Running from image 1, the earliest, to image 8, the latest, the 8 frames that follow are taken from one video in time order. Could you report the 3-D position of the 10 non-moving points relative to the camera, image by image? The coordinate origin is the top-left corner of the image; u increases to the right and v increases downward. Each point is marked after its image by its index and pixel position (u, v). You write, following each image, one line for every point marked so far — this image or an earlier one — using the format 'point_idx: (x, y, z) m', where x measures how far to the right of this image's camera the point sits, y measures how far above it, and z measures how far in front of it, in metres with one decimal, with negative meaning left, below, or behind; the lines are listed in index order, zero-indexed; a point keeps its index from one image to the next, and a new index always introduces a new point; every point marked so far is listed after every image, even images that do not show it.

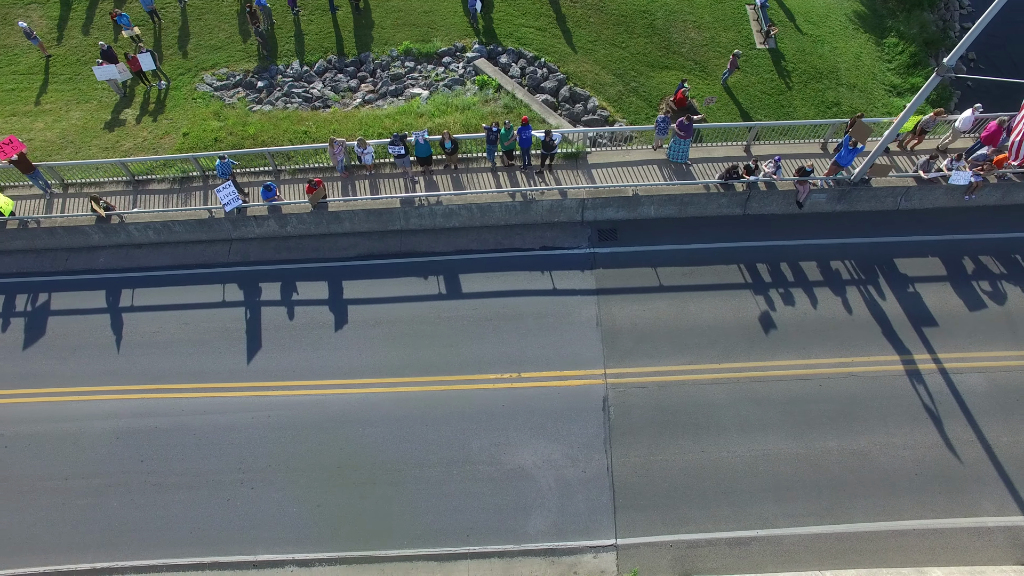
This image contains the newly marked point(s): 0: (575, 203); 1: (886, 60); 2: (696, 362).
0: (+1.1, +1.6, +12.6) m
1: (+10.4, +6.4, +18.4) m
2: (+3.1, -1.2, +11.4) m
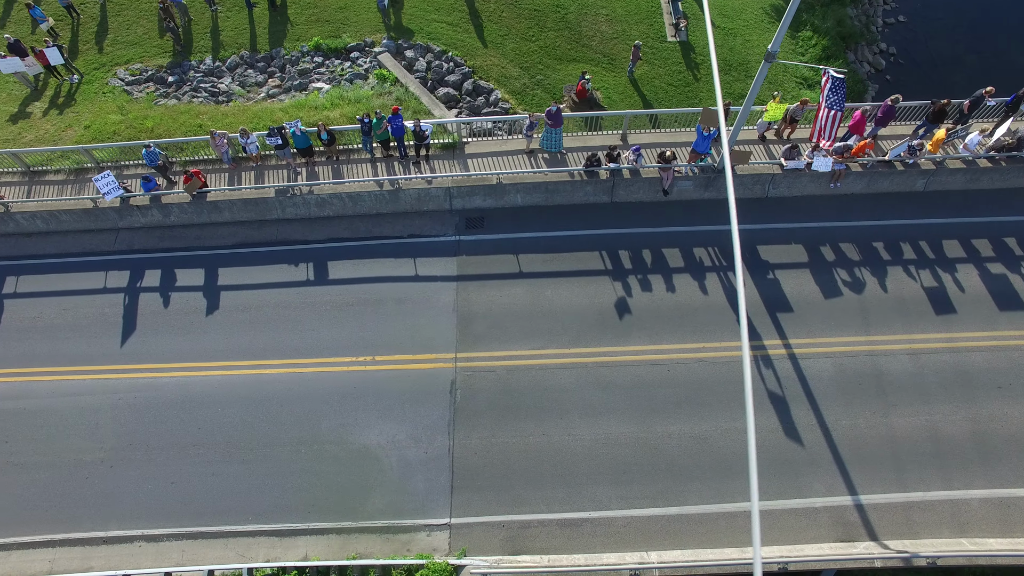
0: (-1.4, +1.8, +12.8) m
1: (+8.1, +6.6, +18.5) m
2: (+0.6, -1.0, +11.6) m
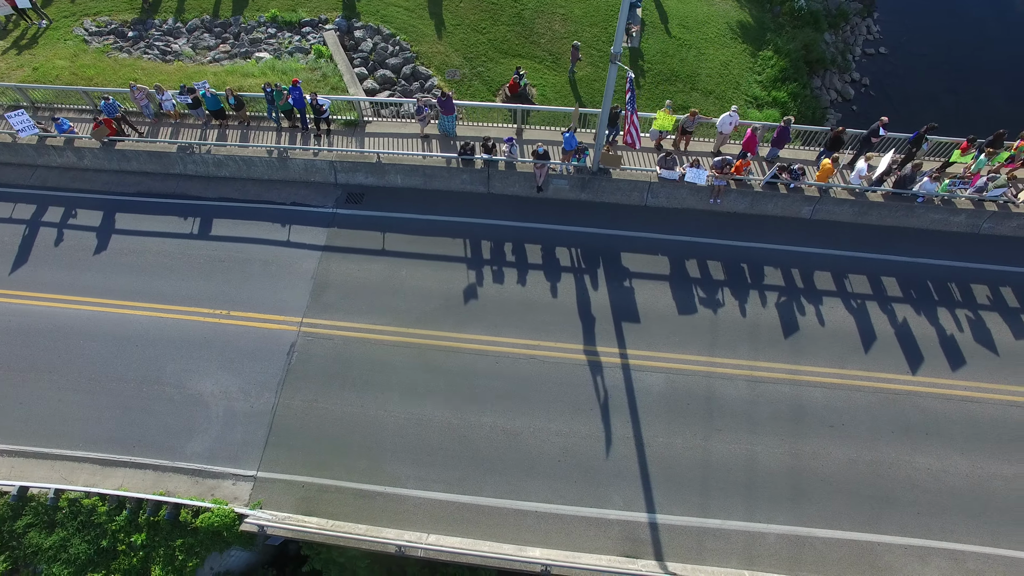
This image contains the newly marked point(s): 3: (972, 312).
0: (-3.7, +2.4, +13.2) m
1: (+6.7, +5.9, +18.1) m
2: (-2.2, -0.6, +11.8) m
3: (+8.2, -0.4, +11.7) m
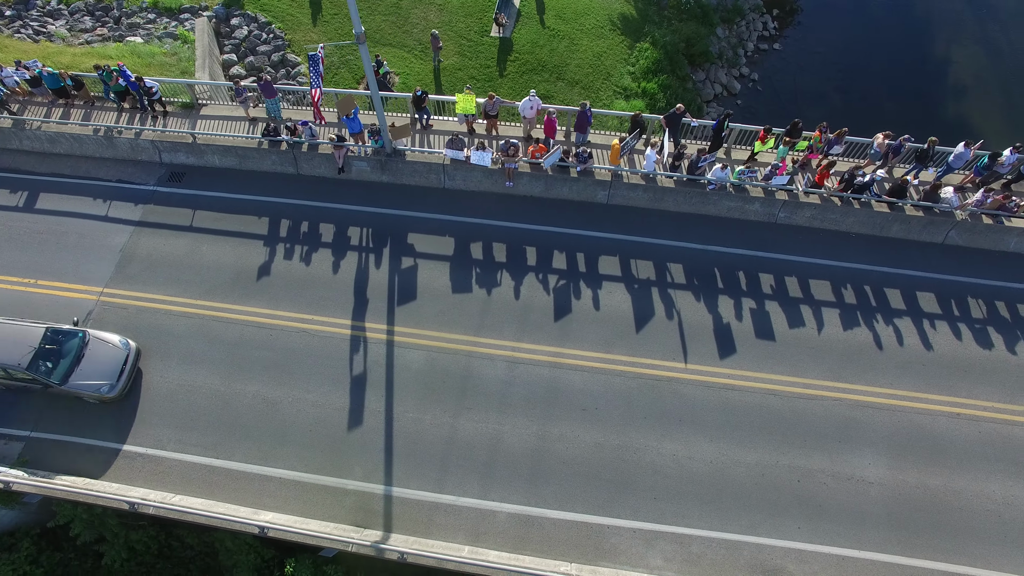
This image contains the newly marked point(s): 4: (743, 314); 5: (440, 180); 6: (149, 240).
0: (-7.5, +3.0, +13.7) m
1: (+3.2, +6.1, +18.1) m
2: (-6.1, -0.1, +12.2) m
3: (+4.3, -0.2, +11.7) m
4: (+4.0, -0.5, +11.6) m
5: (-1.4, +2.1, +13.0) m
6: (-7.0, +0.9, +12.9) m
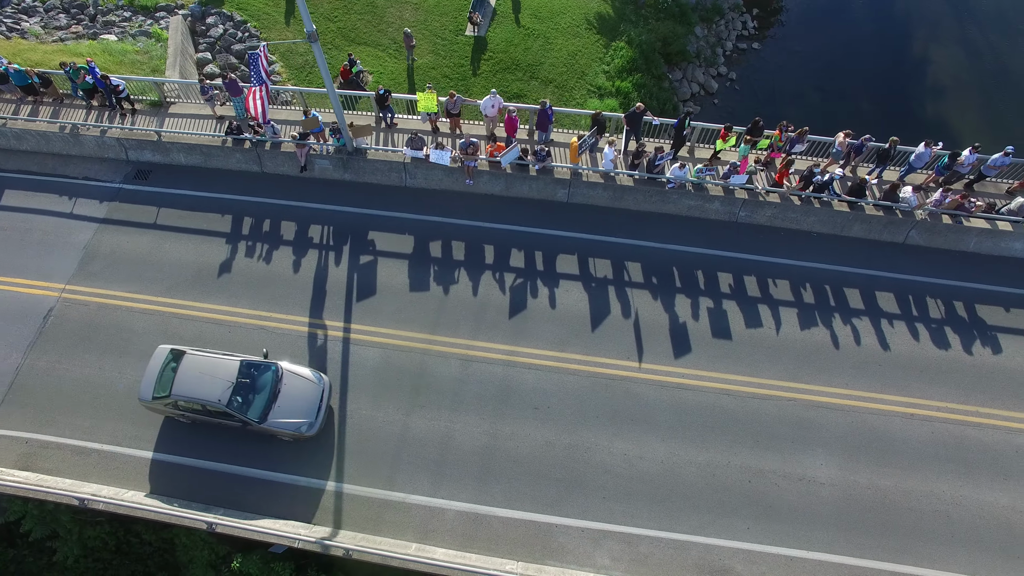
0: (-8.2, +3.0, +13.7) m
1: (+2.5, +6.2, +18.1) m
2: (-6.9, -0.1, +12.2) m
3: (+3.5, -0.2, +11.7) m
4: (+3.3, -0.5, +11.5) m
5: (-2.1, +2.1, +13.0) m
6: (-7.8, +1.0, +12.9) m
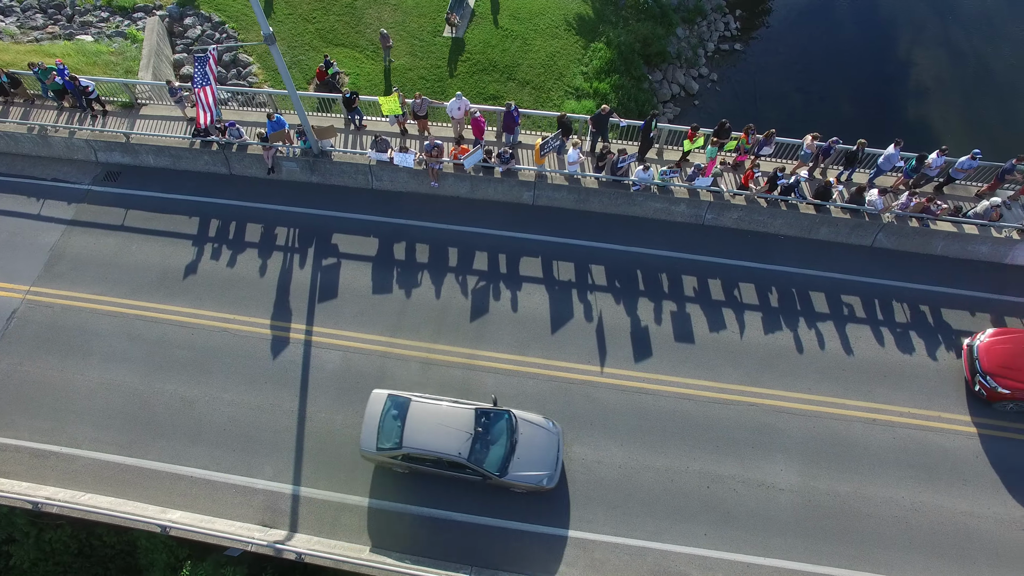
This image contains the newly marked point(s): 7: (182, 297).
0: (-8.9, +3.0, +13.7) m
1: (+1.9, +6.1, +18.0) m
2: (-7.5, -0.1, +12.2) m
3: (+2.9, -0.3, +11.6) m
4: (+2.6, -0.5, +11.5) m
5: (-2.8, +2.1, +13.0) m
6: (-8.4, +1.0, +12.9) m
7: (-6.0, -0.2, +12.1) m
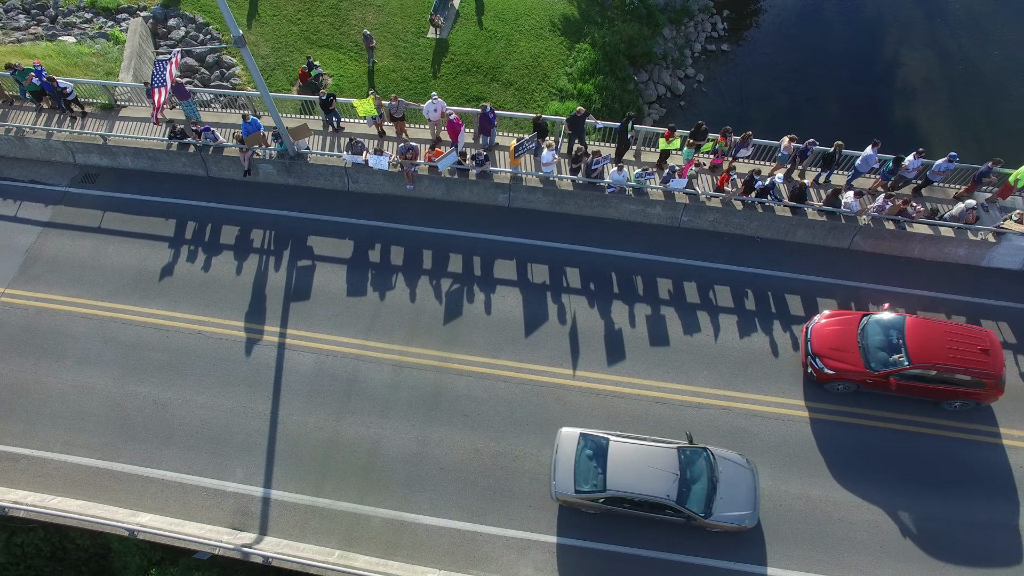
0: (-9.3, +3.0, +13.7) m
1: (+1.5, +6.1, +18.0) m
2: (-8.0, -0.1, +12.2) m
3: (+2.4, -0.3, +11.5) m
4: (+2.2, -0.6, +11.4) m
5: (-3.2, +2.1, +12.9) m
6: (-8.9, +0.9, +12.9) m
7: (-6.4, -0.2, +12.1) m
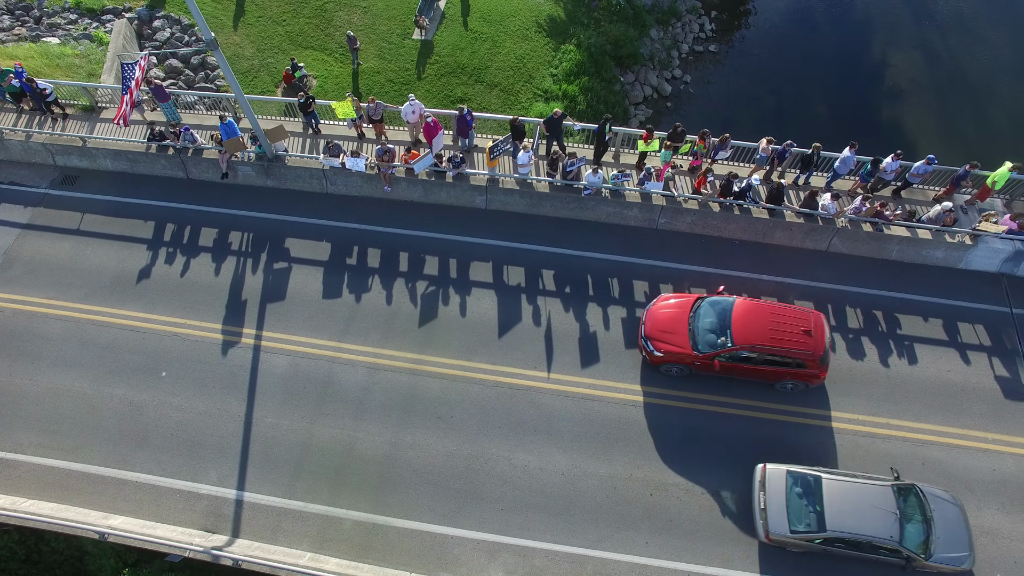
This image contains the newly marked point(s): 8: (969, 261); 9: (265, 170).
0: (-9.7, +2.9, +13.7) m
1: (+1.1, +6.0, +17.9) m
2: (-8.4, -0.2, +12.2) m
3: (+2.0, -0.4, +11.5) m
4: (+1.7, -0.6, +11.4) m
5: (-3.6, +2.0, +12.9) m
6: (-9.3, +0.9, +12.9) m
7: (-6.9, -0.2, +12.1) m
8: (+8.1, +0.5, +11.7) m
9: (-4.8, +2.3, +12.9) m
